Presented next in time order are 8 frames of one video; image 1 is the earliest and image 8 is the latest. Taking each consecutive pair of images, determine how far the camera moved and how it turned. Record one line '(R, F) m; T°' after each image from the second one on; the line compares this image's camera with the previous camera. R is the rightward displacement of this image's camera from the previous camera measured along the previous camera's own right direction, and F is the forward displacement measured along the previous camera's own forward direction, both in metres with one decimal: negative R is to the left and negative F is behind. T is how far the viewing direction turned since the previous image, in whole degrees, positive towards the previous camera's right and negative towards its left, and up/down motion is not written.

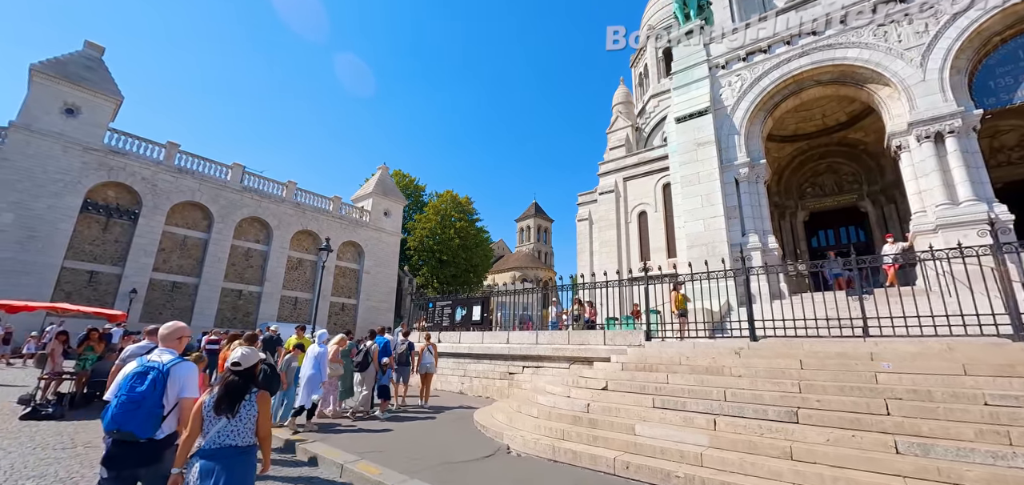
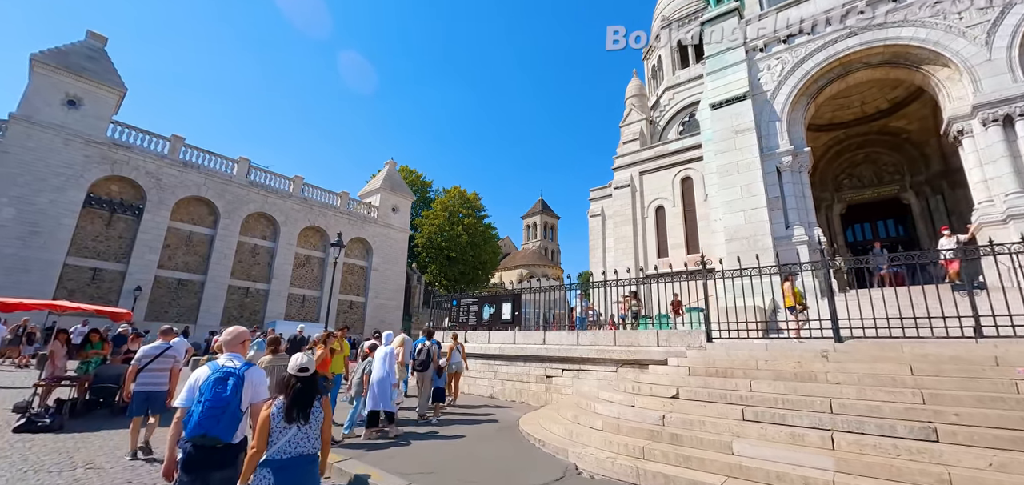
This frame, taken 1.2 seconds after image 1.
(-0.7, +0.8) m; 0°
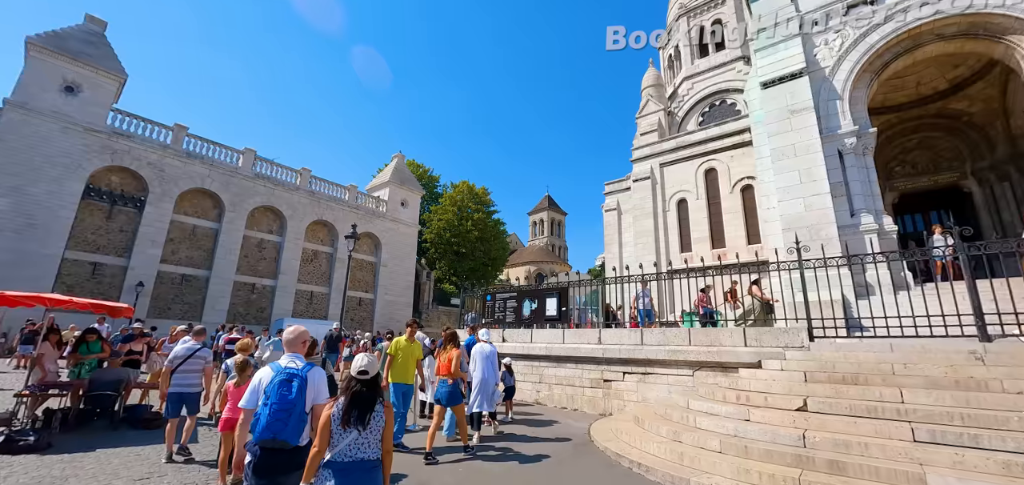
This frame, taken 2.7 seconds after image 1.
(-1.0, +1.0) m; 0°
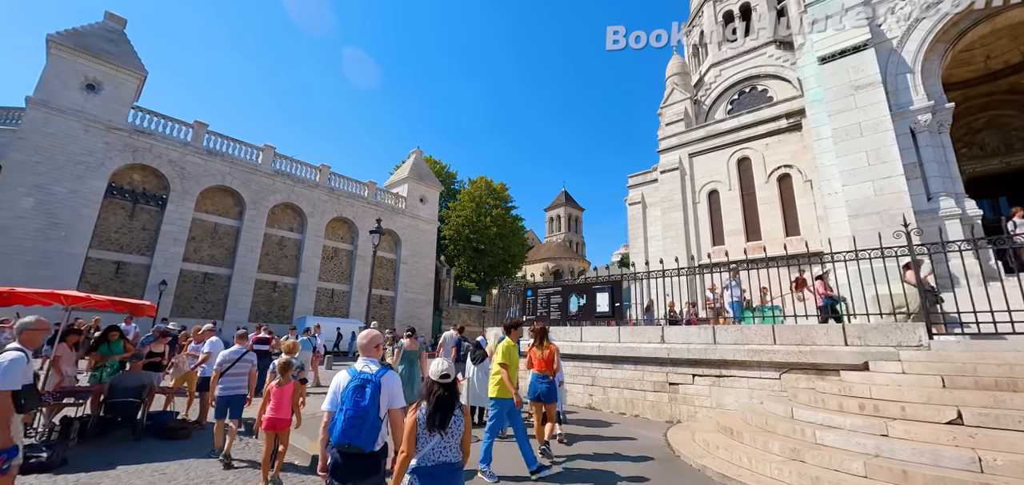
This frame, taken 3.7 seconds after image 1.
(-0.7, +0.7) m; -2°
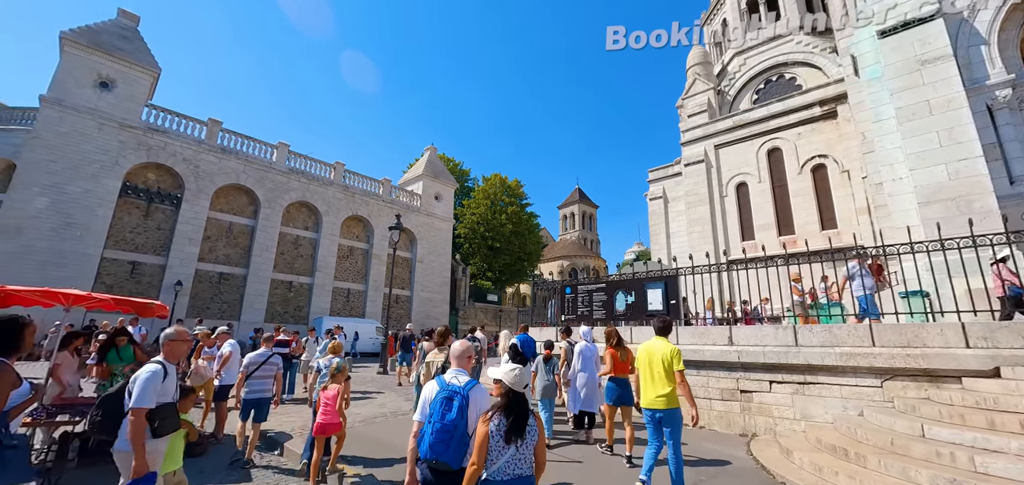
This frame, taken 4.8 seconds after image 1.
(-0.6, +0.7) m; -1°
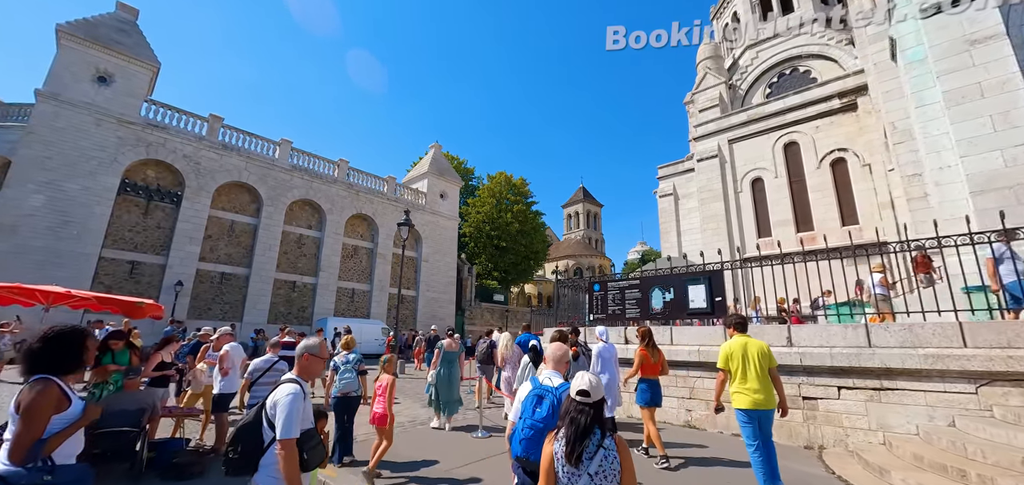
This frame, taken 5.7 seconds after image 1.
(-0.4, +0.6) m; 0°
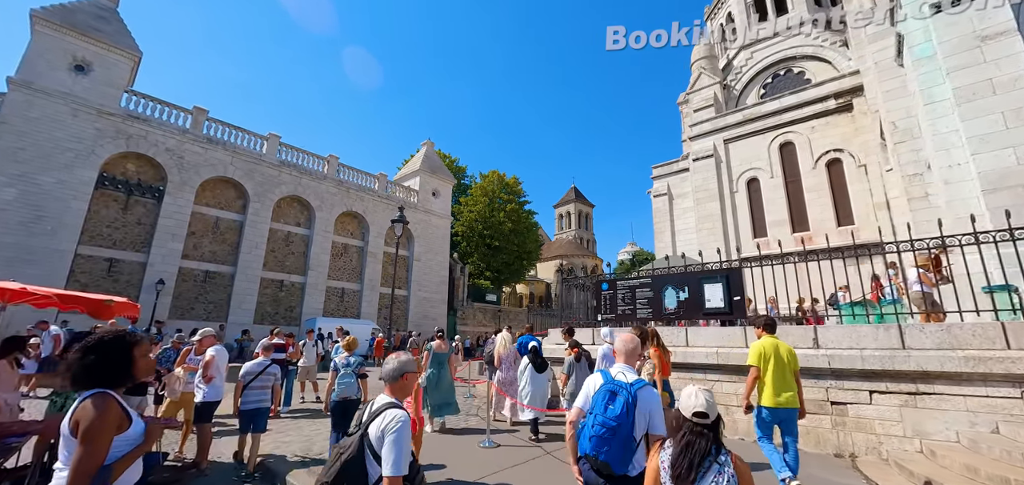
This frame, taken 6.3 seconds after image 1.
(-0.3, +0.4) m; +1°
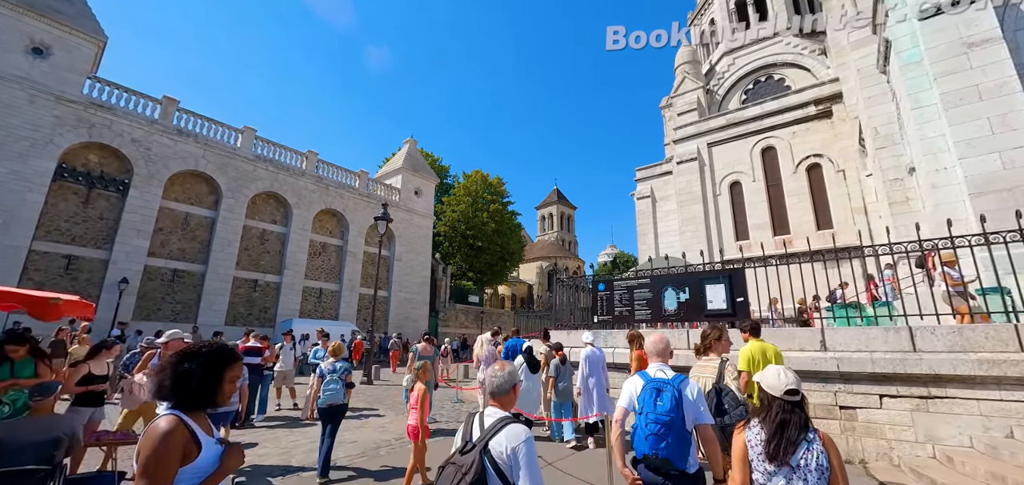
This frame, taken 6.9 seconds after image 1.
(-0.2, +0.3) m; +3°
